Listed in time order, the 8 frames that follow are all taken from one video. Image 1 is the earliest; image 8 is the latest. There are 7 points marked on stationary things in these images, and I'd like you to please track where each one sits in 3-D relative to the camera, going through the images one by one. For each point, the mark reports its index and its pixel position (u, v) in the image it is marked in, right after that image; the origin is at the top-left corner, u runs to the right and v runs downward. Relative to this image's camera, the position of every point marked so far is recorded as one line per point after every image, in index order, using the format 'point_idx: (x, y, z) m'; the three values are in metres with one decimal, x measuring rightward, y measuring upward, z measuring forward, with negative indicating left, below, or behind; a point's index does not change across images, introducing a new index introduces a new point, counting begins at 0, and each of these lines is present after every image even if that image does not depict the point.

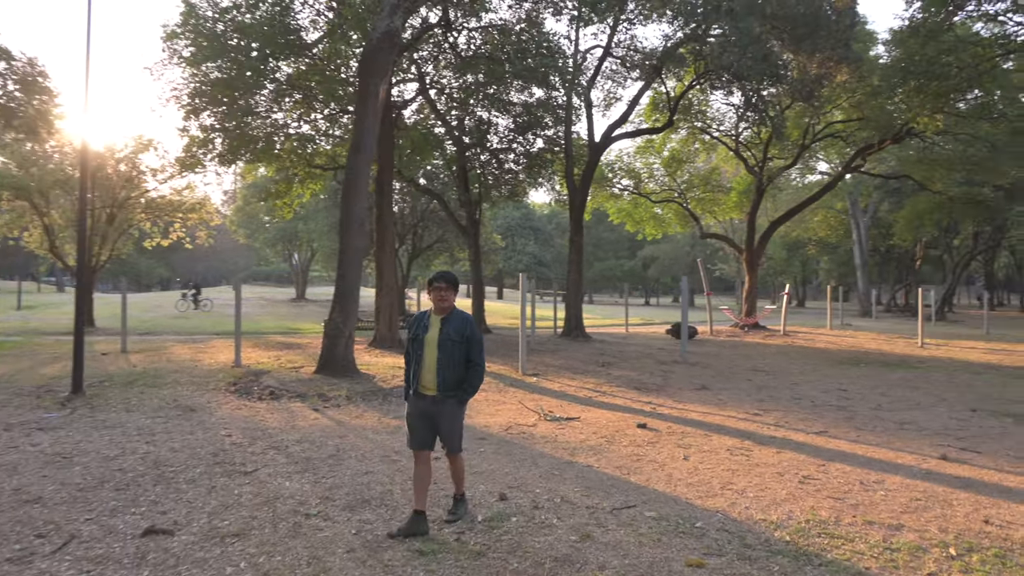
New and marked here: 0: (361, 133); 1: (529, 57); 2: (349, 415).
0: (-2.1, +2.2, +9.7) m
1: (+0.2, +5.4, +16.3) m
2: (-1.7, -1.4, +7.3) m
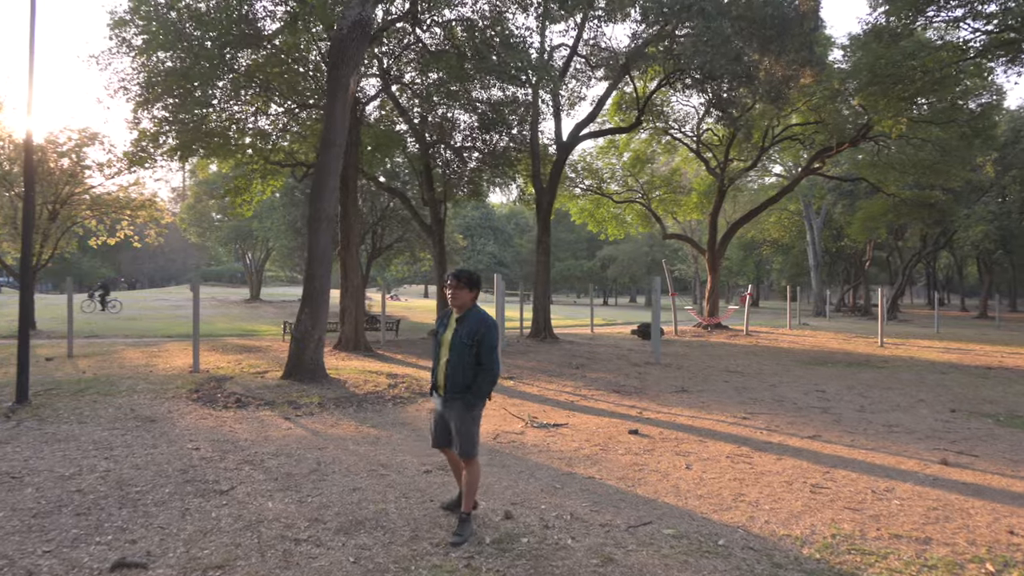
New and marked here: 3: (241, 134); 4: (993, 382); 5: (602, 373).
0: (-2.4, +2.2, +9.2) m
1: (-0.5, +5.4, +16.0) m
2: (-1.9, -1.4, +6.9) m
3: (-6.3, +3.4, +15.8) m
4: (+7.6, -1.5, +10.9) m
5: (+1.5, -1.4, +11.5) m
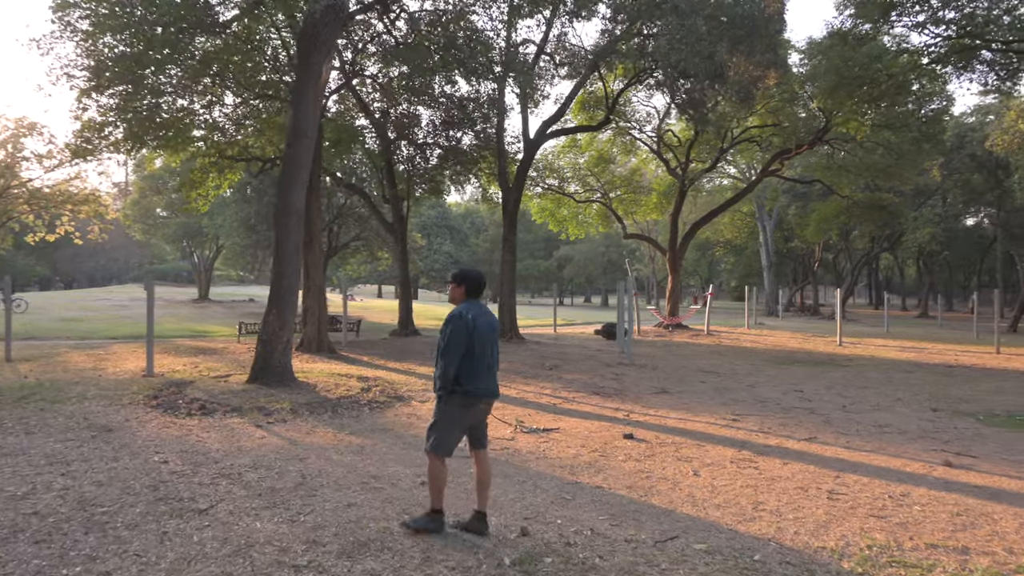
0: (-2.7, +2.2, +8.8) m
1: (-1.3, +5.4, +15.7) m
2: (-2.0, -1.4, +6.5) m
3: (-7.0, +3.5, +15.0) m
4: (+7.2, -1.5, +11.1) m
5: (+1.1, -1.4, +11.3) m
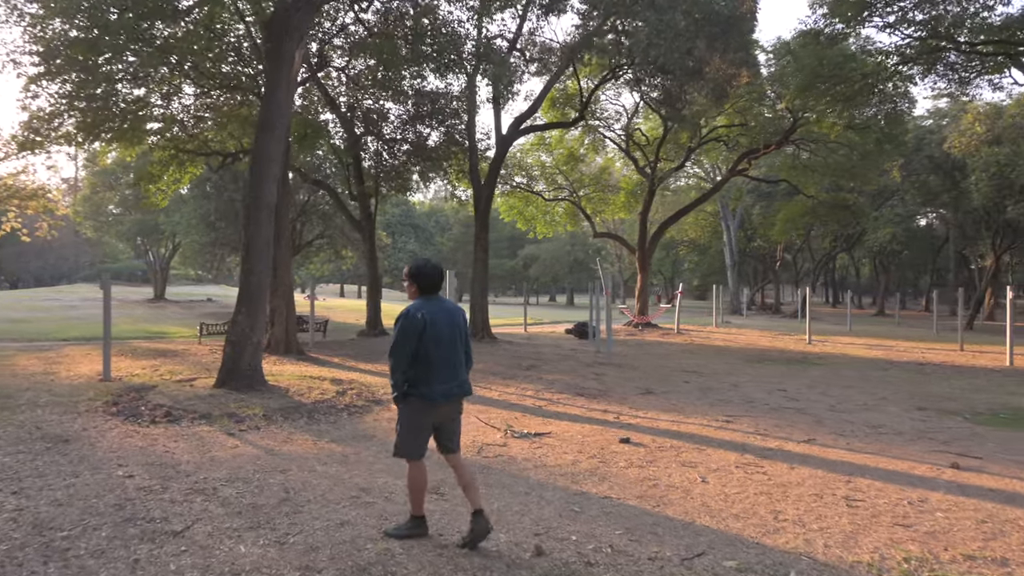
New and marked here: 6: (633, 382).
0: (-2.9, +2.2, +8.3) m
1: (-1.9, +5.4, +15.3) m
2: (-2.1, -1.3, +6.1) m
3: (-7.5, +3.5, +14.3) m
4: (+6.9, -1.5, +11.2) m
5: (+0.7, -1.4, +11.0) m
6: (+1.8, -1.4, +10.2) m
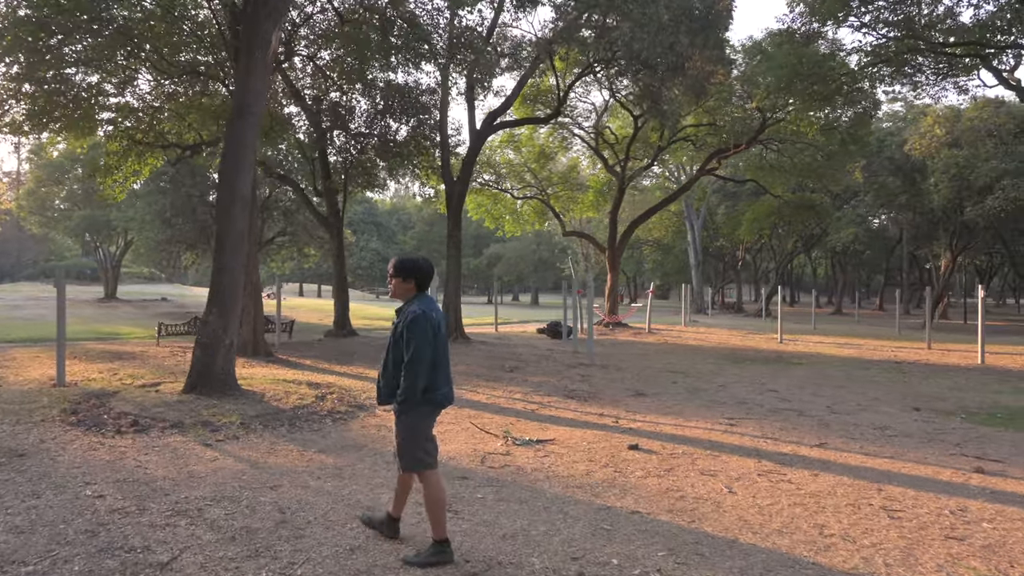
0: (-3.0, +2.2, +7.7) m
1: (-2.4, +5.5, +14.8) m
2: (-2.0, -1.3, +5.6) m
3: (-8.0, +3.5, +13.5) m
4: (+6.6, -1.4, +11.2) m
5: (+0.5, -1.4, +10.7) m
6: (+1.6, -1.4, +9.9) m
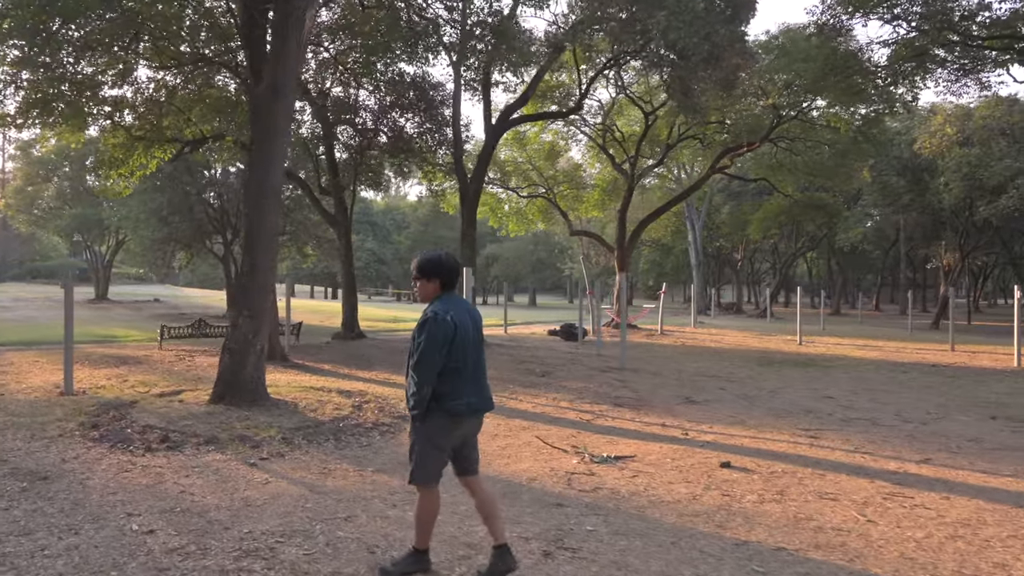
0: (-2.4, +2.2, +7.1) m
1: (-1.9, +5.4, +14.2) m
2: (-1.4, -1.3, +5.0) m
3: (-7.5, +3.5, +12.8) m
4: (+7.1, -1.4, +10.8) m
5: (+1.0, -1.4, +10.1) m
6: (+2.1, -1.4, +9.4) m
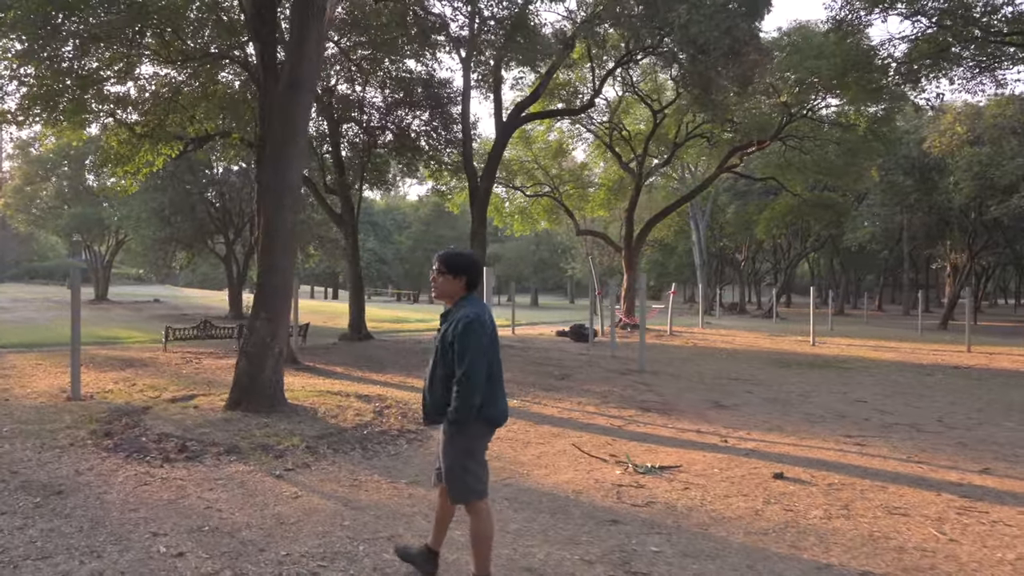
0: (-2.1, +2.2, +6.9) m
1: (-1.7, +5.4, +13.9) m
2: (-1.2, -1.3, +4.7) m
3: (-7.2, +3.5, +12.5) m
4: (+7.4, -1.5, +10.5) m
5: (+1.3, -1.4, +9.9) m
6: (+2.4, -1.4, +9.1) m
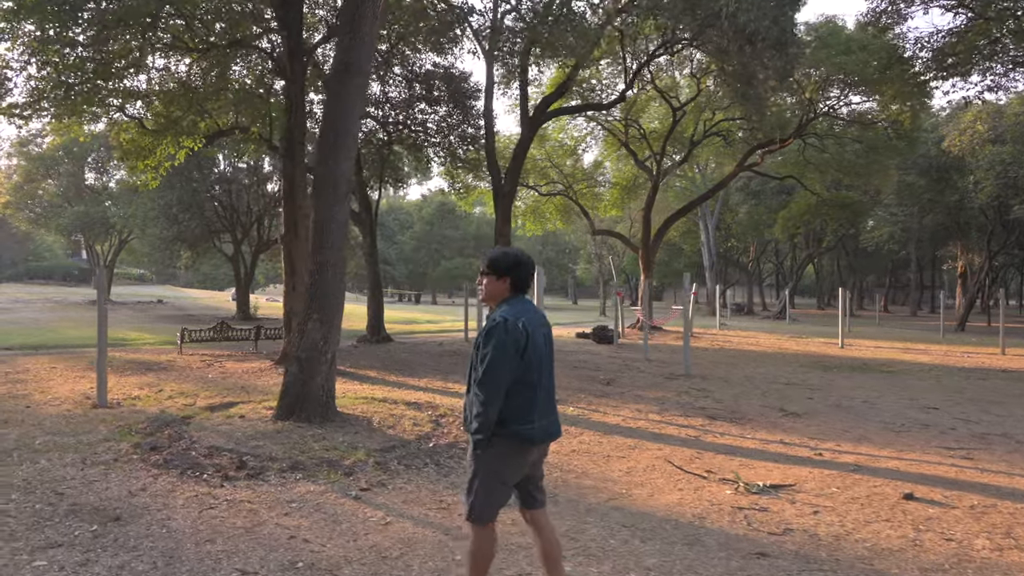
0: (-1.5, +2.2, +6.4) m
1: (-1.1, +5.4, +13.4) m
2: (-0.5, -1.3, +4.2) m
3: (-6.6, +3.5, +11.9) m
4: (+8.0, -1.5, +10.1) m
5: (+1.9, -1.4, +9.4) m
6: (+3.0, -1.4, +8.7) m
